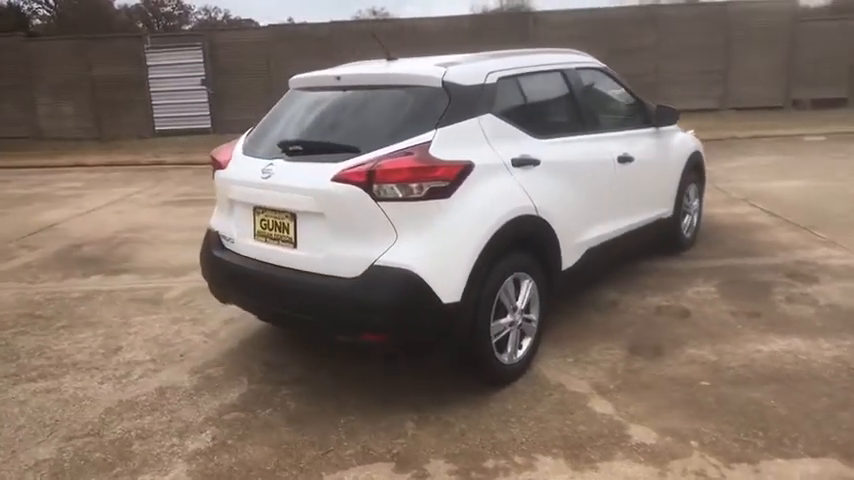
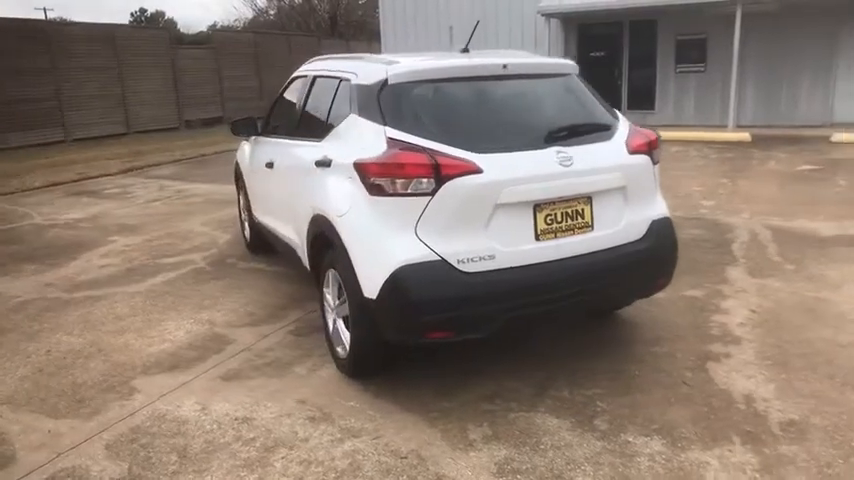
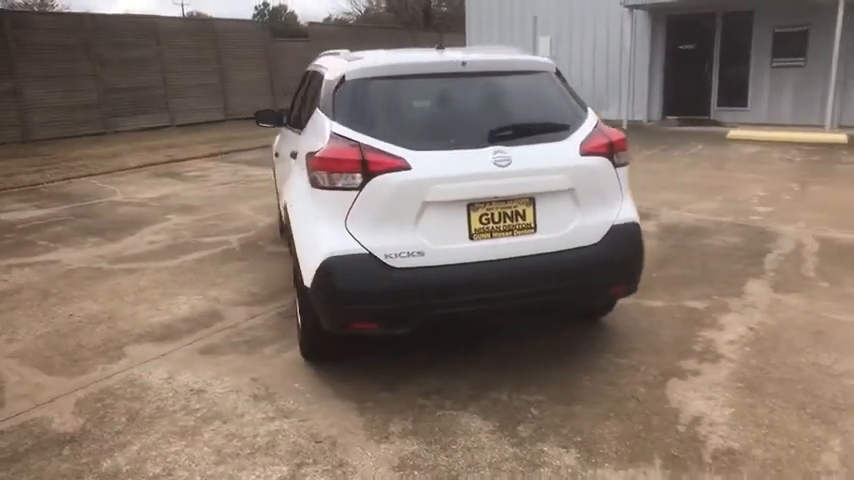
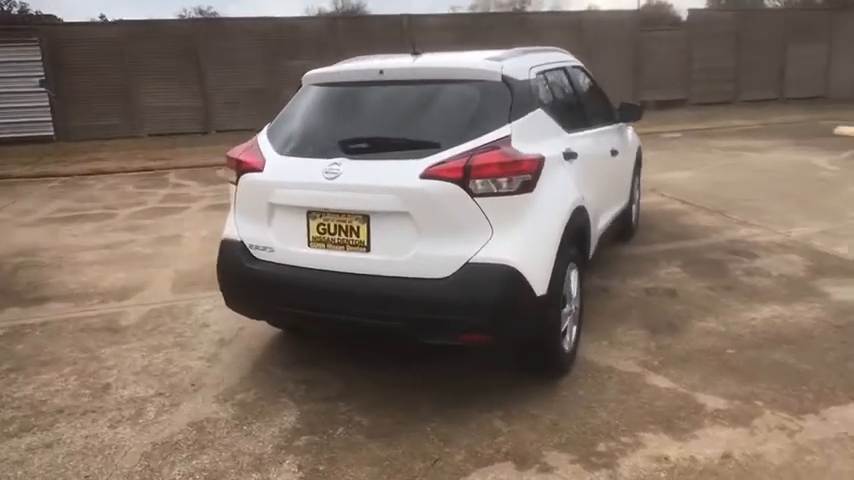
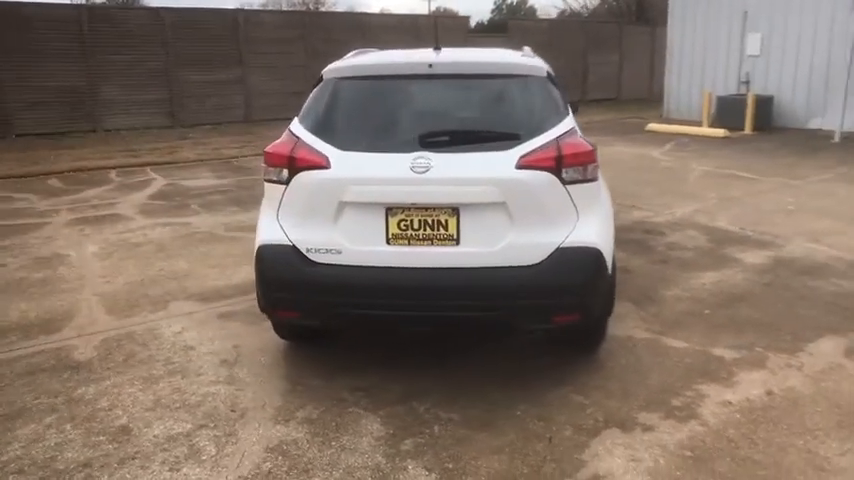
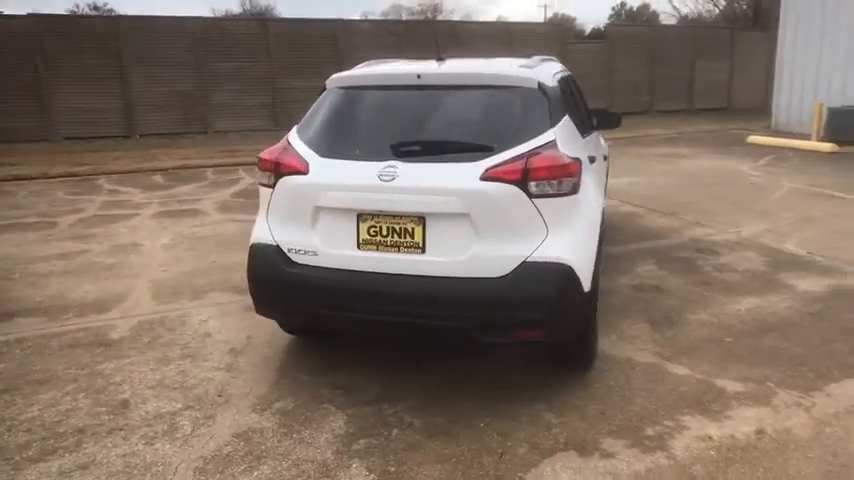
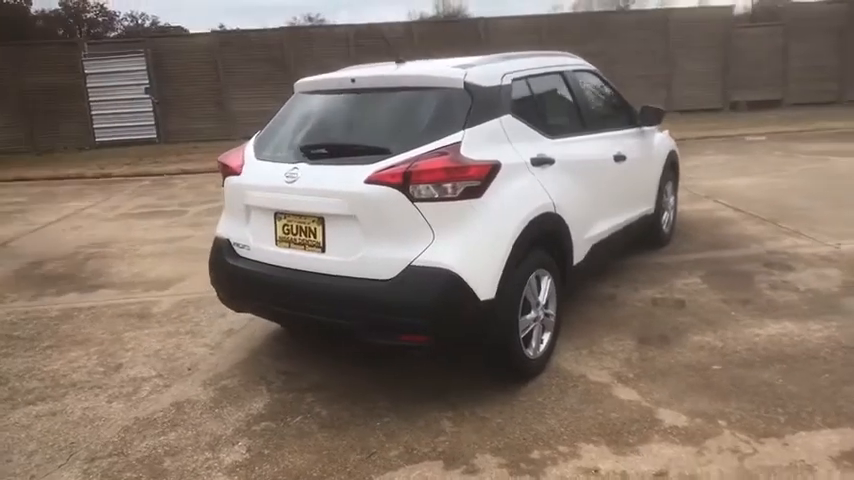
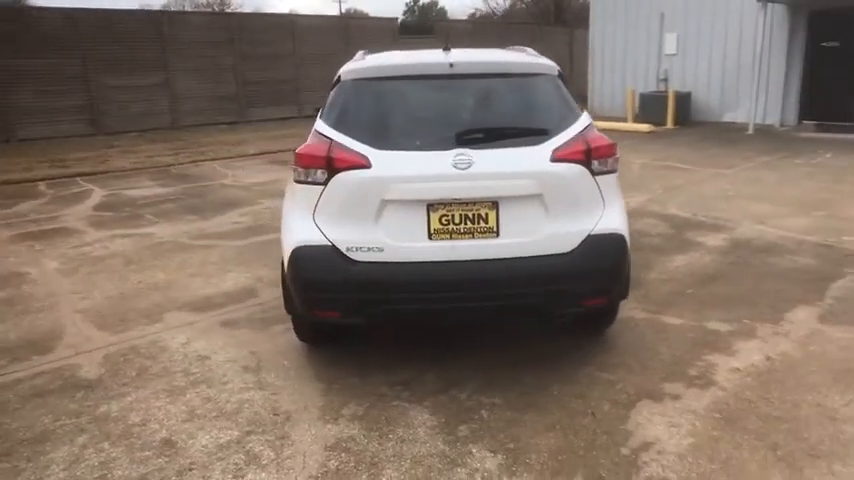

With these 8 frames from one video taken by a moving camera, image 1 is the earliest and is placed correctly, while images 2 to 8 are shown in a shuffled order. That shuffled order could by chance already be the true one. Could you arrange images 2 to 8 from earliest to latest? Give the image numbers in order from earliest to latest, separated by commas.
7, 4, 6, 5, 8, 3, 2
